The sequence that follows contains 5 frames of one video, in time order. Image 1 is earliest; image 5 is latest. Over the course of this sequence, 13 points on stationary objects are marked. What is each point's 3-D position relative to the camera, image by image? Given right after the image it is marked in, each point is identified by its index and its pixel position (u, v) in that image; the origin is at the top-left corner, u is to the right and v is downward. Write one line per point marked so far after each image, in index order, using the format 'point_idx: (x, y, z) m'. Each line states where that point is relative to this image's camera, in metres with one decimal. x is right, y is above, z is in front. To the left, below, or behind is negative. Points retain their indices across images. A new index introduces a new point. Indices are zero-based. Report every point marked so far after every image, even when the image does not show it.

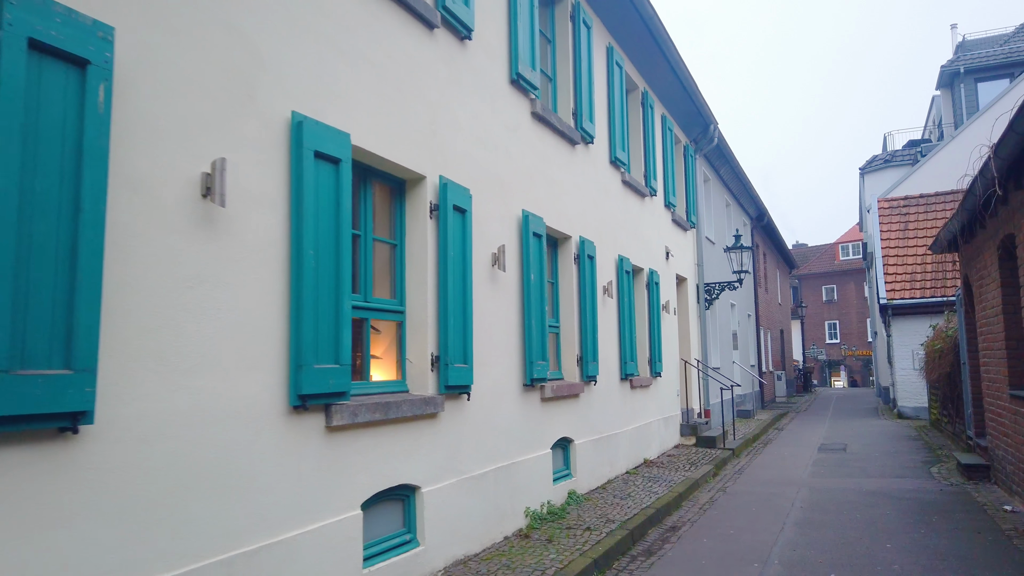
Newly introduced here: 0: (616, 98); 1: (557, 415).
0: (+1.4, +2.5, +10.3) m
1: (+0.4, -1.3, +7.7) m
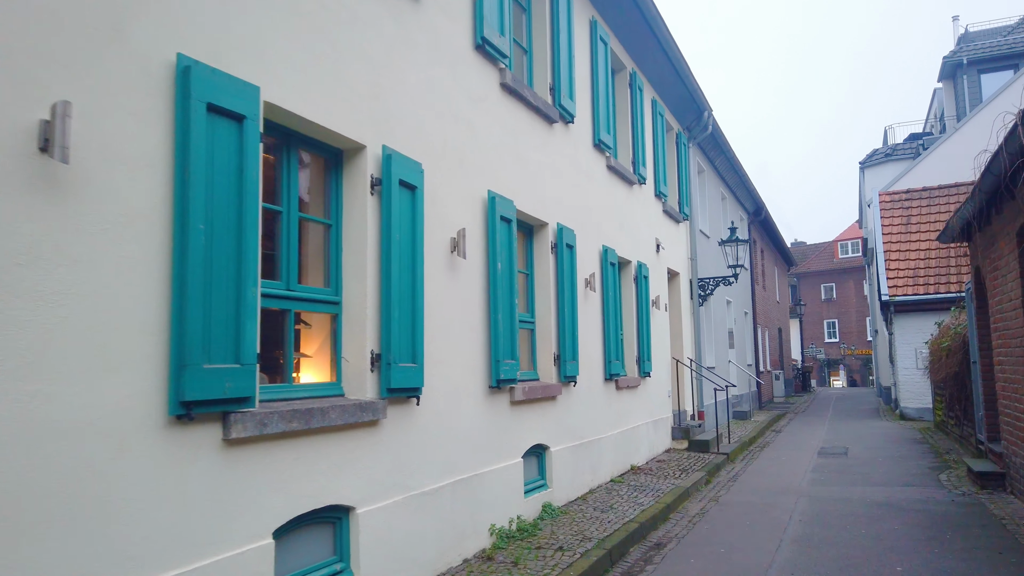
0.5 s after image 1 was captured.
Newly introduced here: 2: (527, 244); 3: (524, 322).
0: (+1.1, +2.6, +9.6) m
1: (+0.2, -1.2, +7.0) m
2: (+0.1, +0.4, +7.7) m
3: (+0.1, -0.3, +7.5) m
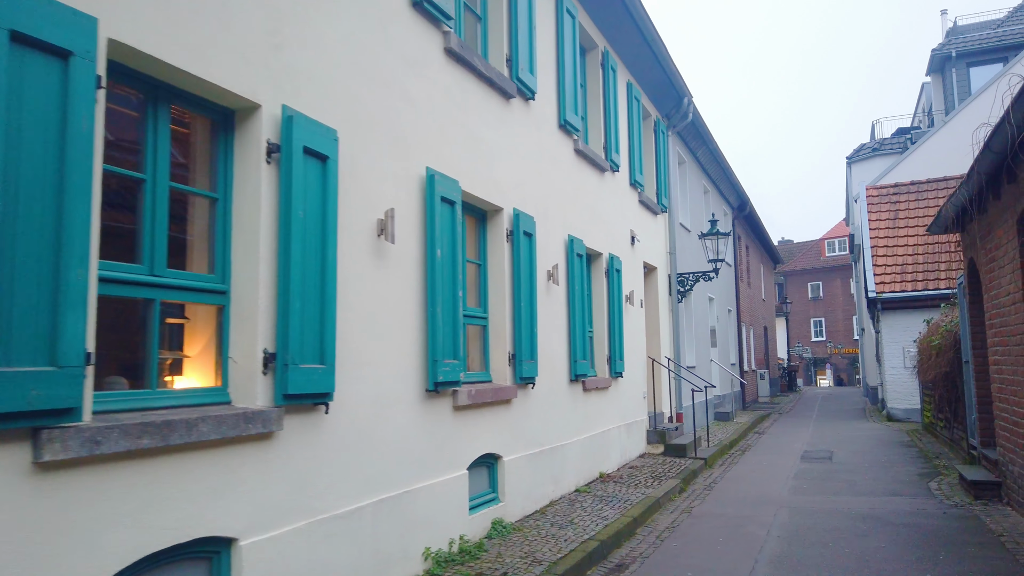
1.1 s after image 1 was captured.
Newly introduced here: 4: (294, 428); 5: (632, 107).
0: (+0.6, +2.7, +8.9) m
1: (-0.3, -1.1, +6.2) m
2: (-0.3, +0.5, +7.0) m
3: (-0.3, -0.3, +6.7) m
4: (-1.2, -0.7, +4.1) m
5: (+1.8, +2.8, +11.8) m
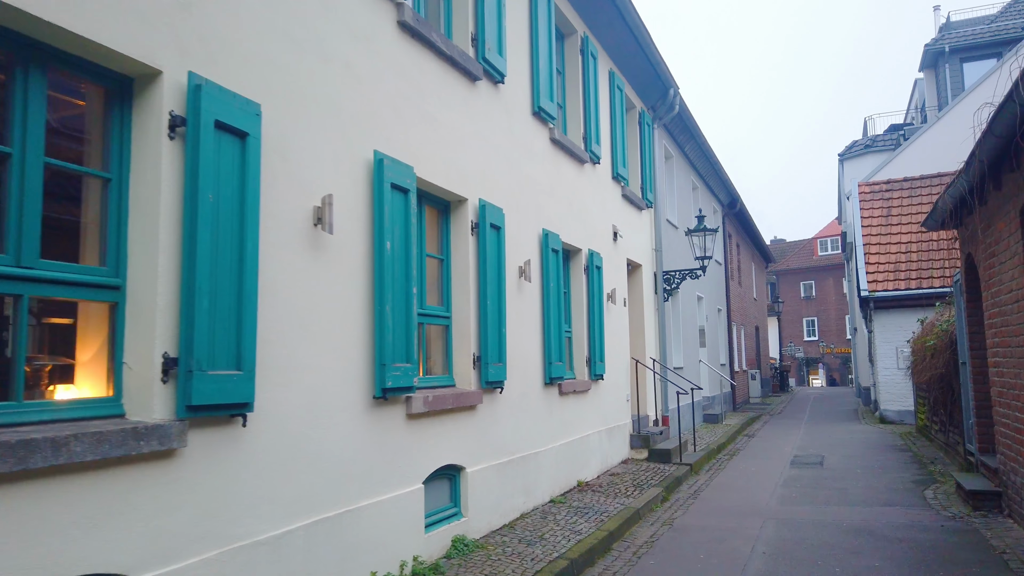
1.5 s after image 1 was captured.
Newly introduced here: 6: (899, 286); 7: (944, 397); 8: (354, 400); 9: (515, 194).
0: (+0.3, +2.7, +8.3) m
1: (-0.6, -1.1, +5.7) m
2: (-0.6, +0.5, +6.5) m
3: (-0.6, -0.2, +6.2) m
4: (-1.4, -0.7, +3.6) m
5: (+1.5, +2.8, +11.3) m
6: (+8.3, 0.0, +16.6) m
7: (+6.2, -1.6, +11.1) m
8: (-1.0, -0.7, +4.8) m
9: (0.0, +0.9, +7.5) m
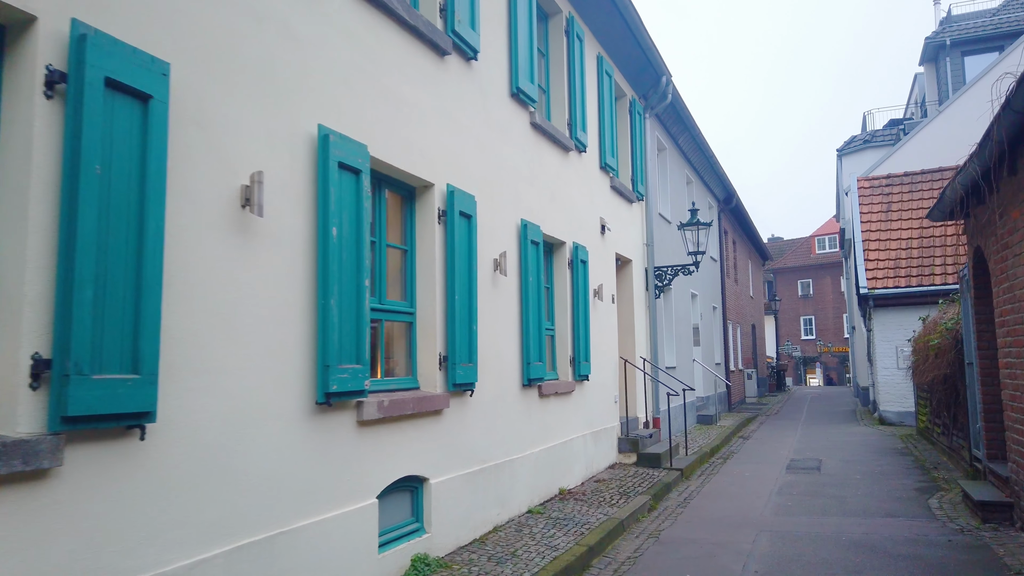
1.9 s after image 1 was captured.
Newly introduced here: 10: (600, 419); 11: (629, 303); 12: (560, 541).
0: (+0.1, +2.8, +7.8) m
1: (-0.8, -1.0, +5.1) m
2: (-0.8, +0.6, +5.9) m
3: (-0.8, -0.2, +5.6) m
4: (-1.6, -0.7, +3.0) m
5: (+1.2, +2.8, +10.7) m
6: (+8.0, +0.1, +16.1) m
7: (+5.9, -1.5, +10.6) m
8: (-1.2, -0.6, +4.2) m
9: (-0.2, +1.0, +6.9) m
10: (+1.1, -1.7, +9.9) m
11: (+1.8, -0.2, +11.9) m
12: (+0.4, -2.1, +6.4) m
